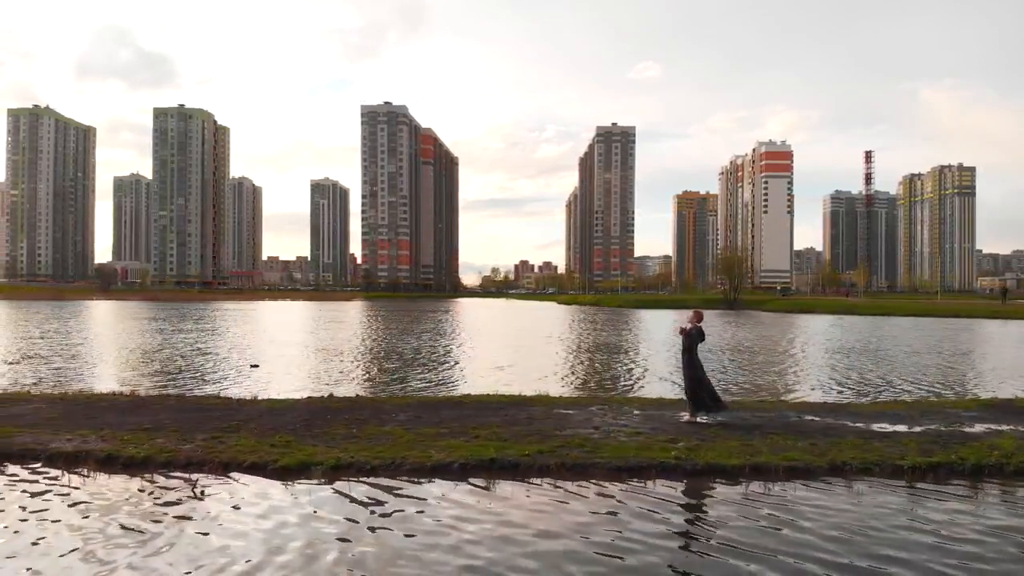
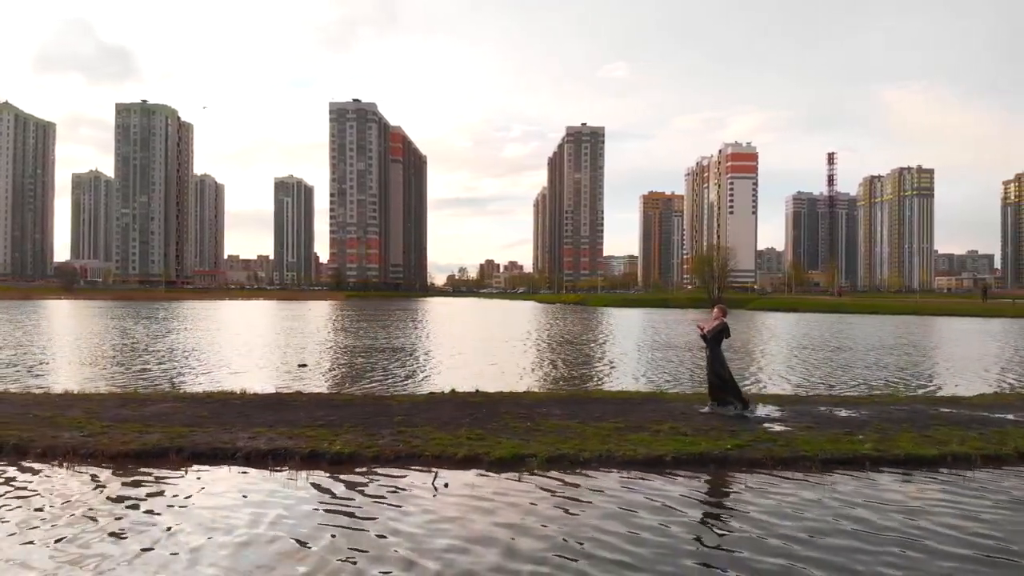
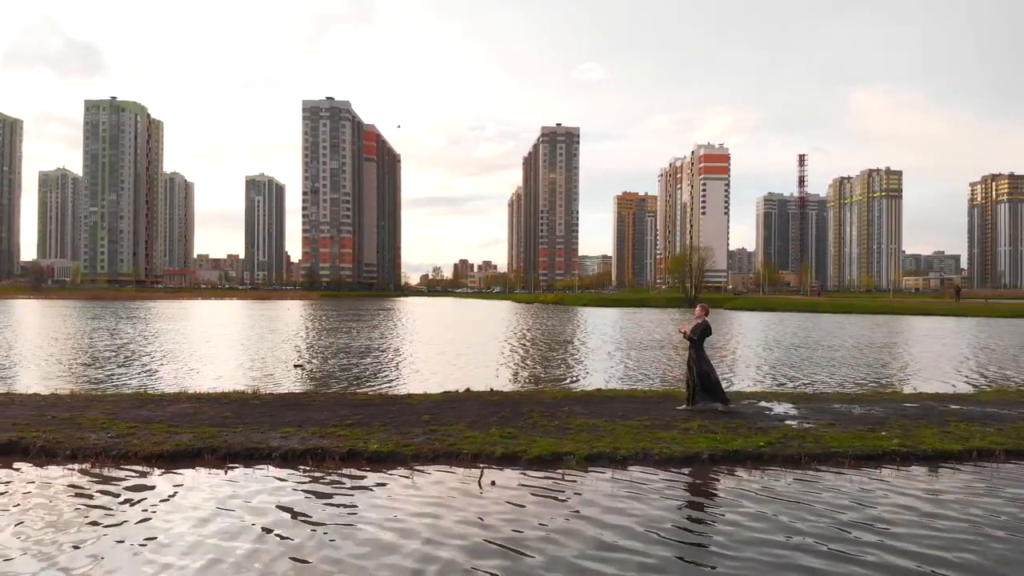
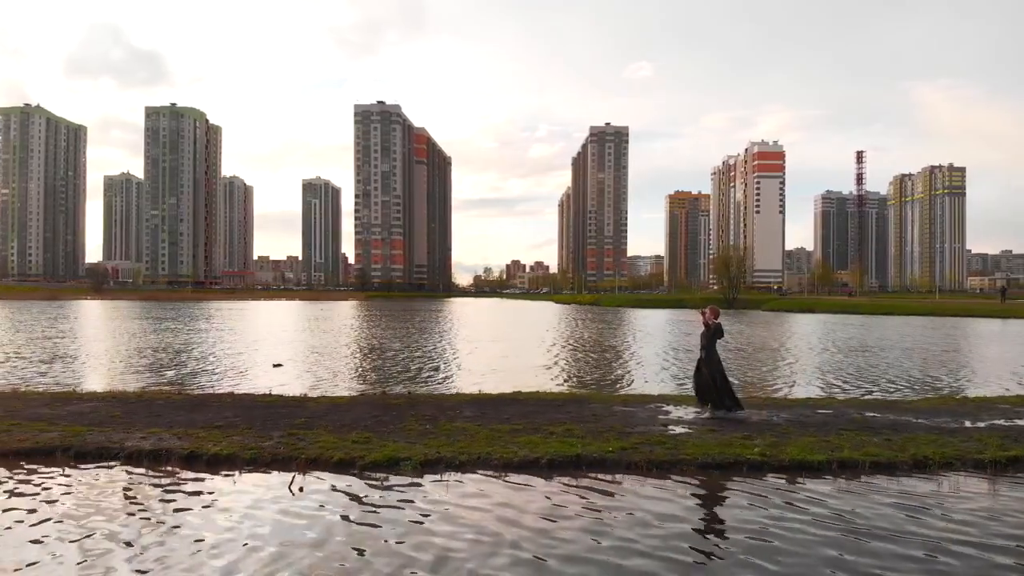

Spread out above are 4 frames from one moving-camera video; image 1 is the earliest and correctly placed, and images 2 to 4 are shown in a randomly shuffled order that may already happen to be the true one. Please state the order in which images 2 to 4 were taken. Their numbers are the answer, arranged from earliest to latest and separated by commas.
4, 2, 3
